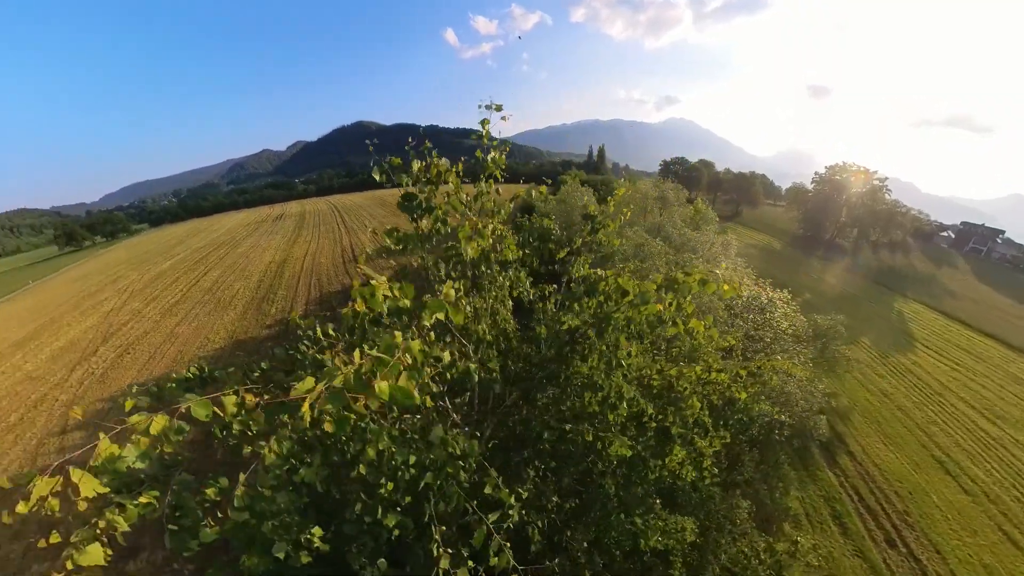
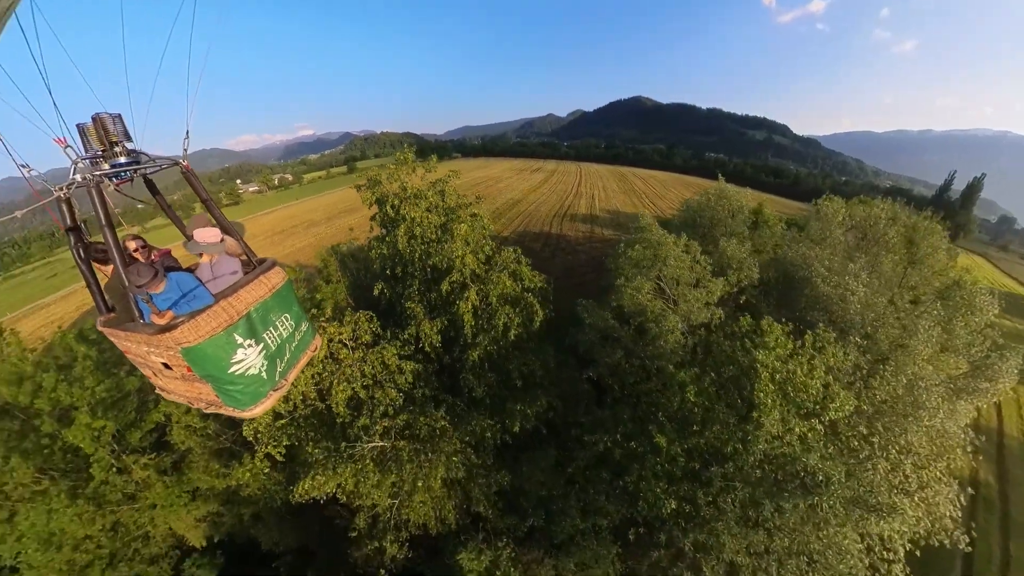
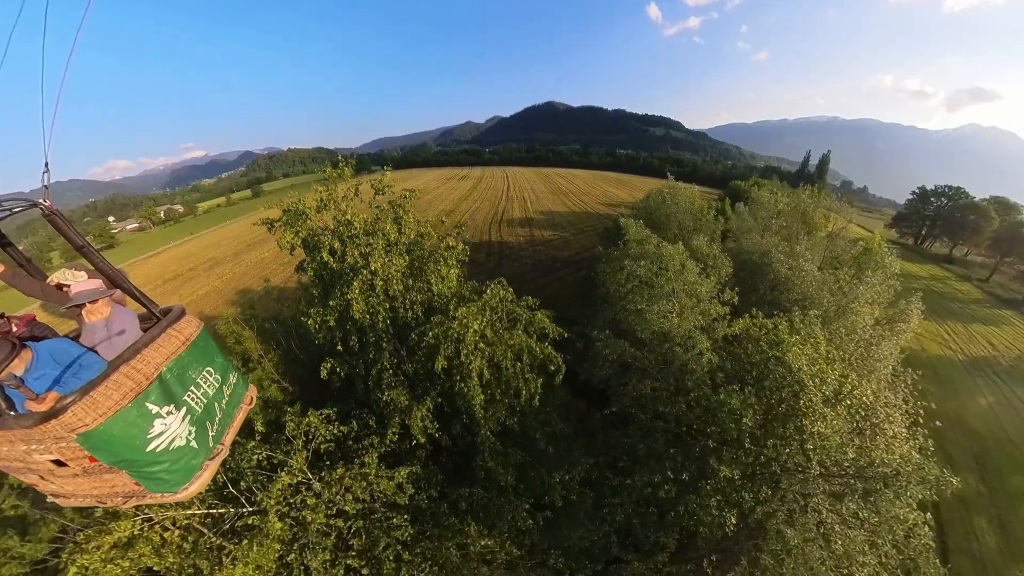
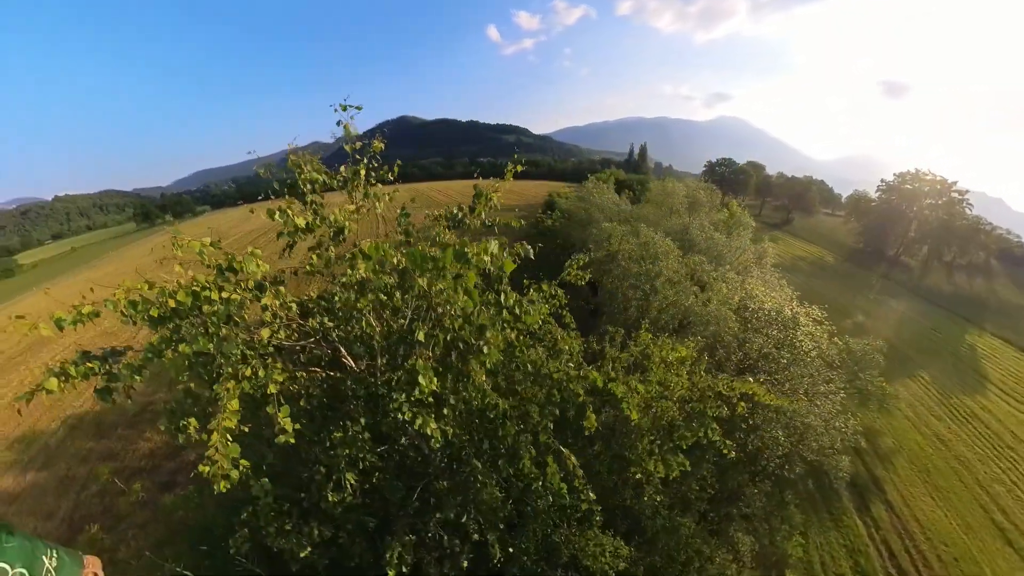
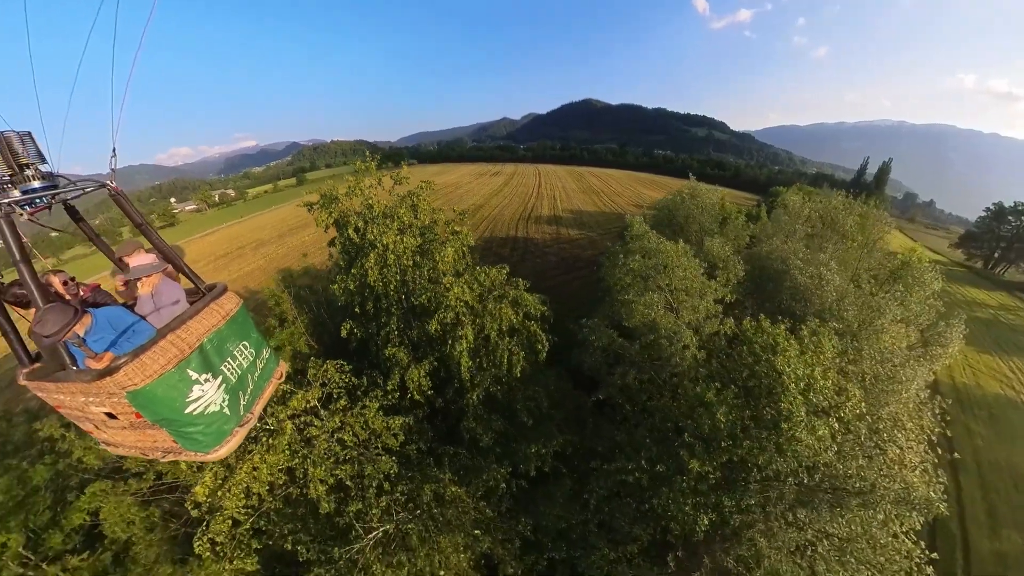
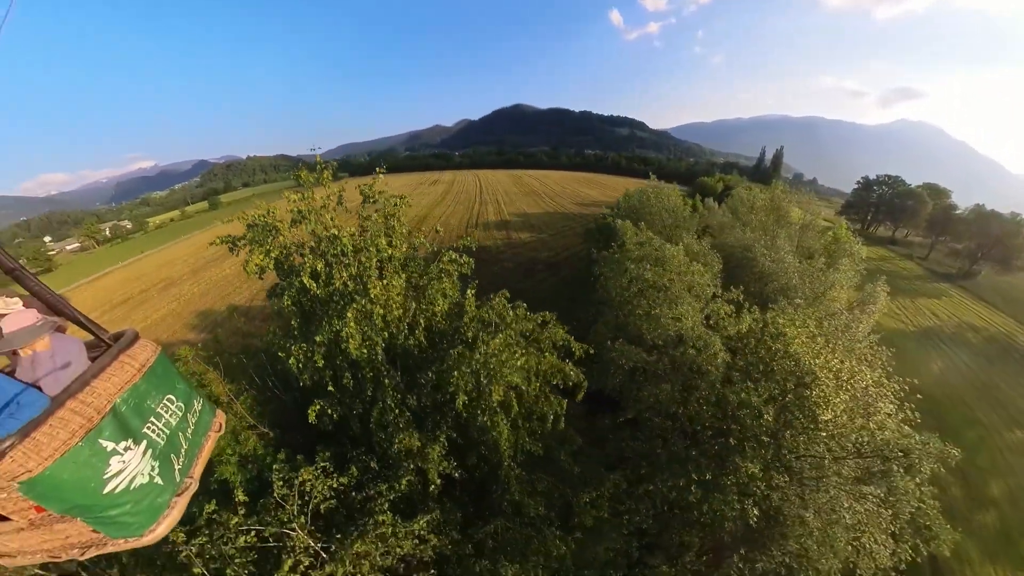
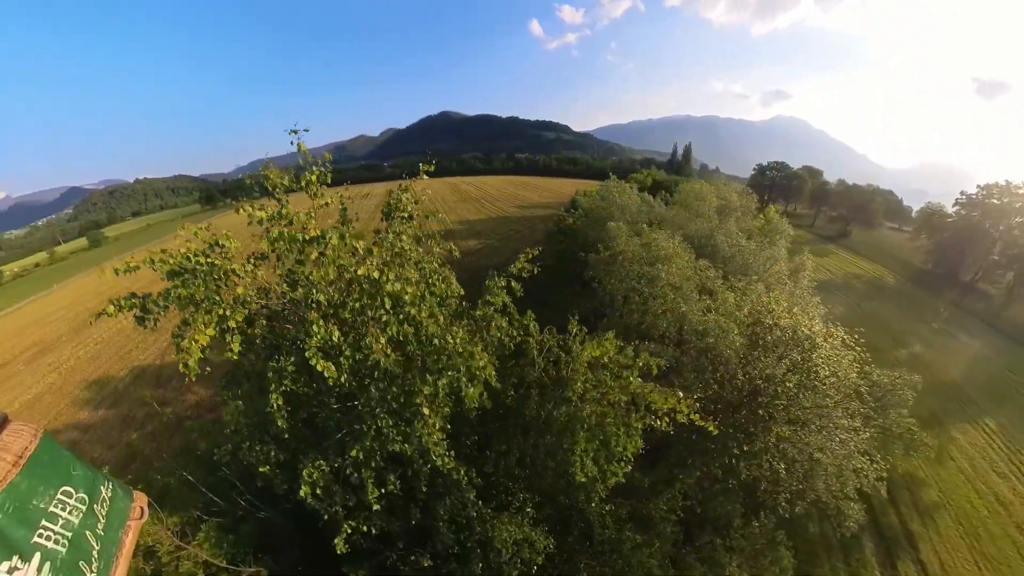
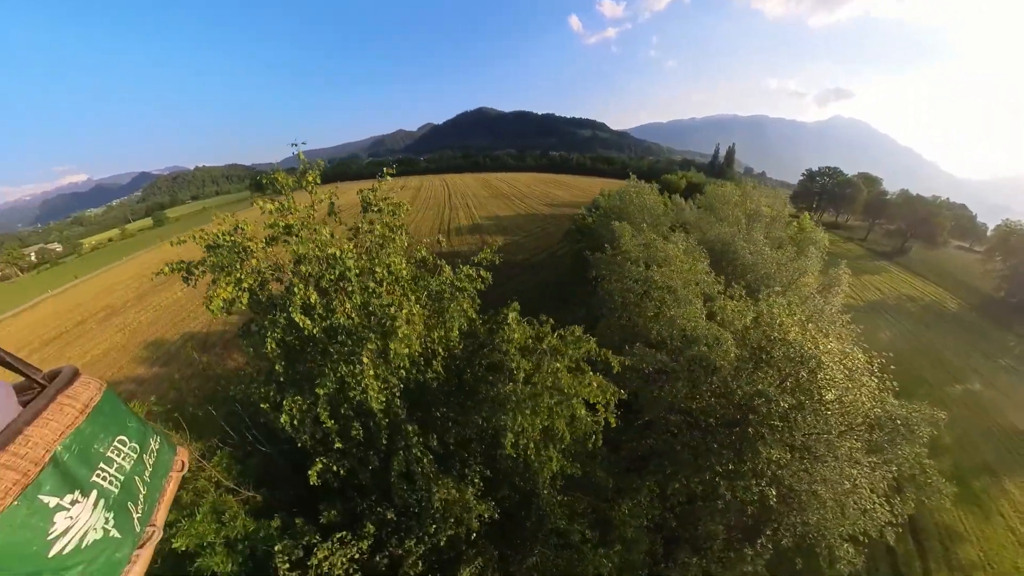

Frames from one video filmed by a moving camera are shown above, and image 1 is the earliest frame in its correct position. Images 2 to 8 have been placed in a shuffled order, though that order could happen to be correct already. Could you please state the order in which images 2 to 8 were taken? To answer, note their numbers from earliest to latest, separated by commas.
4, 7, 8, 6, 3, 5, 2
